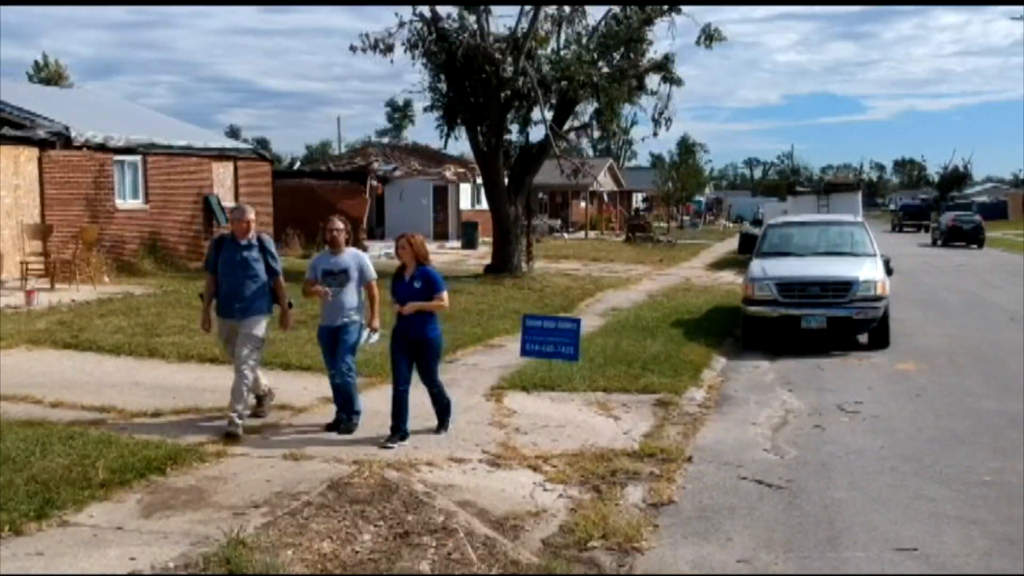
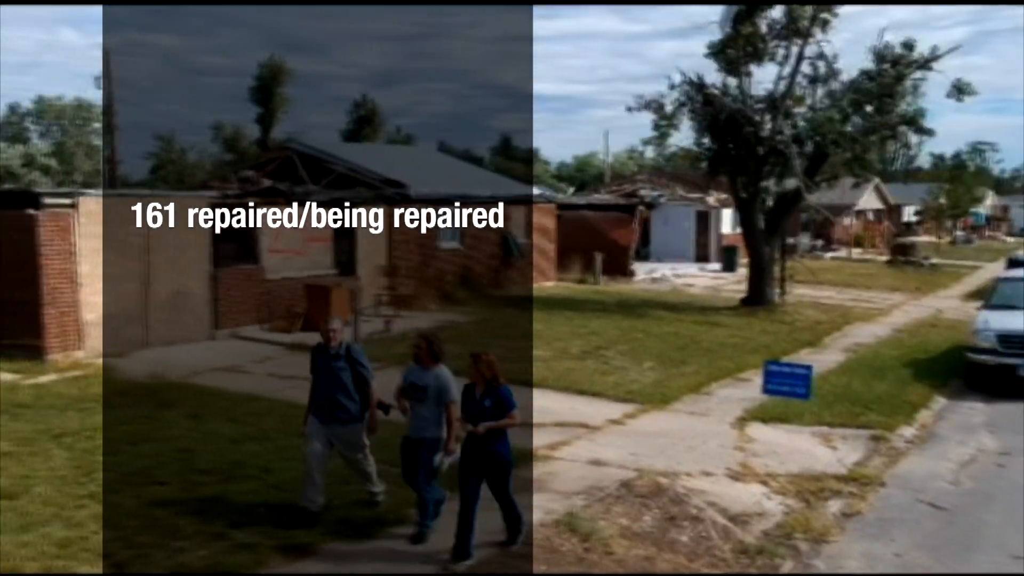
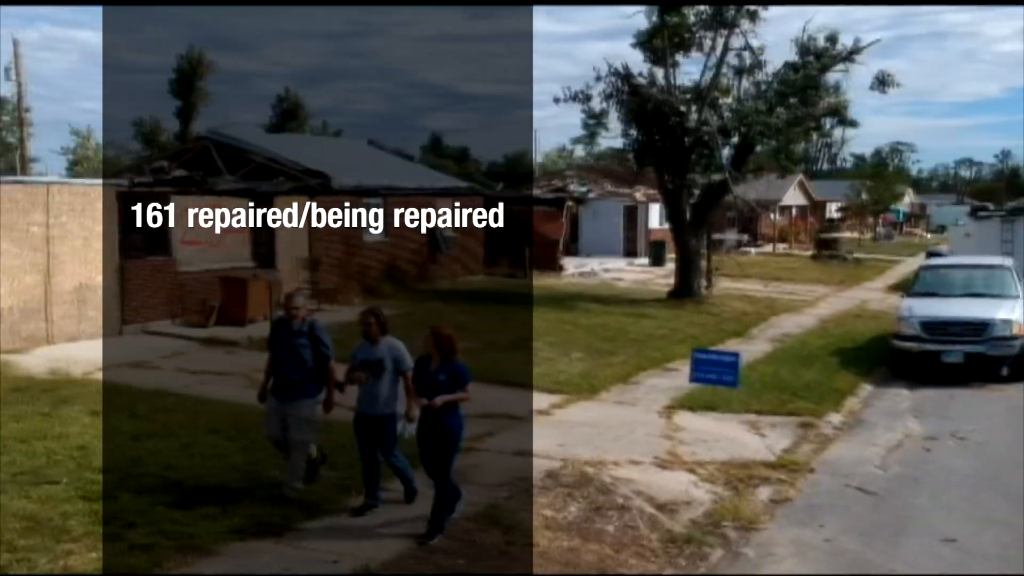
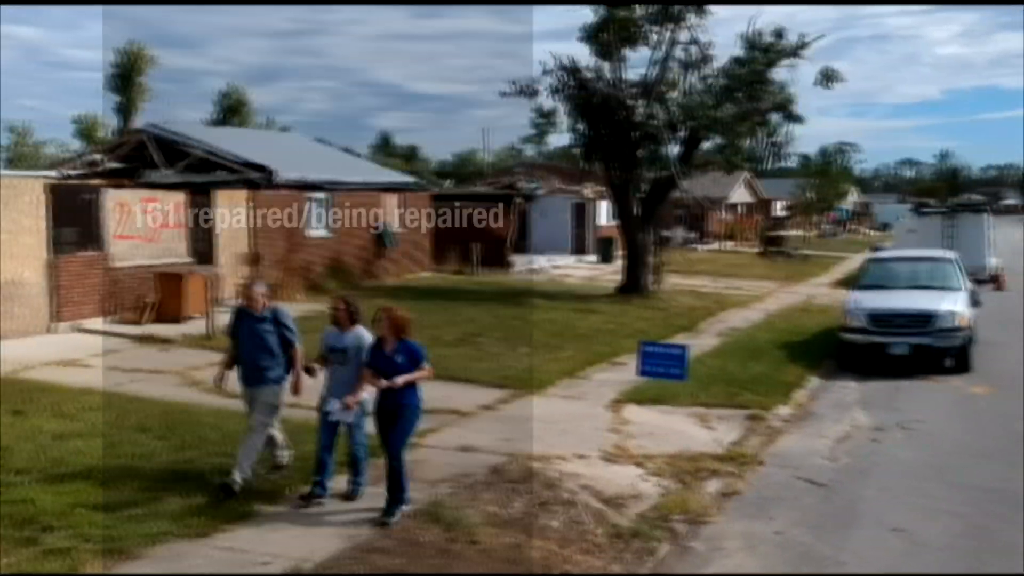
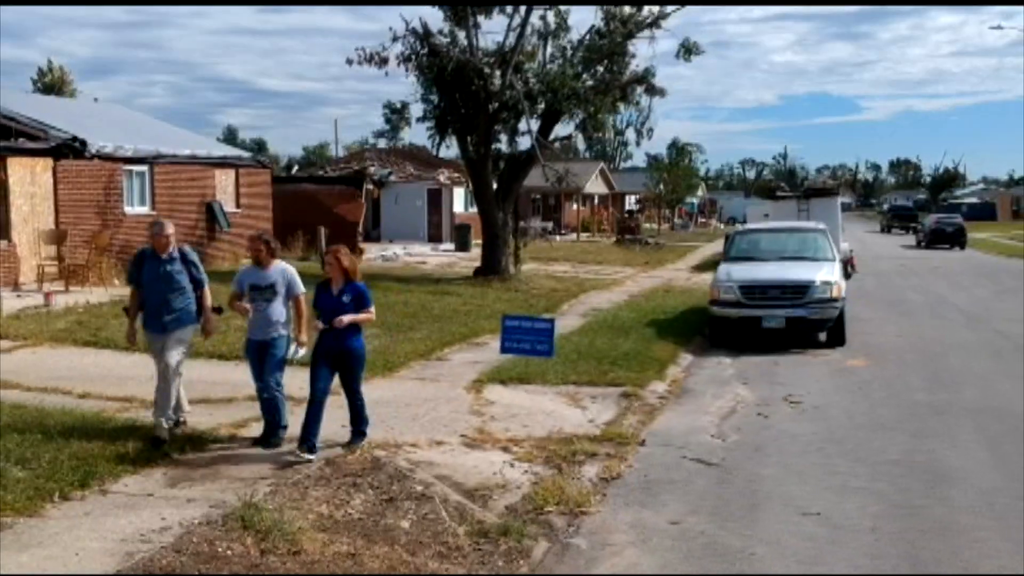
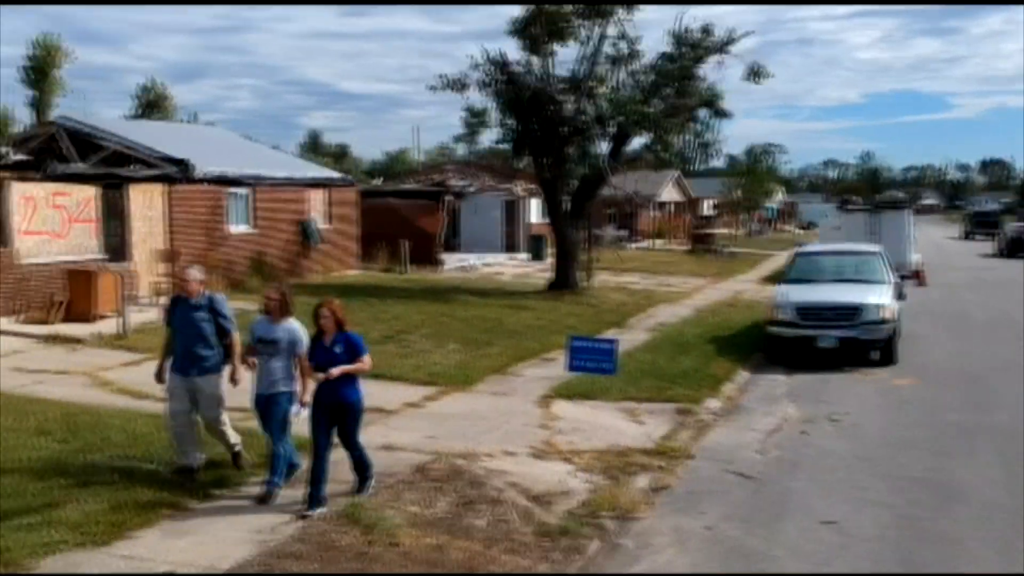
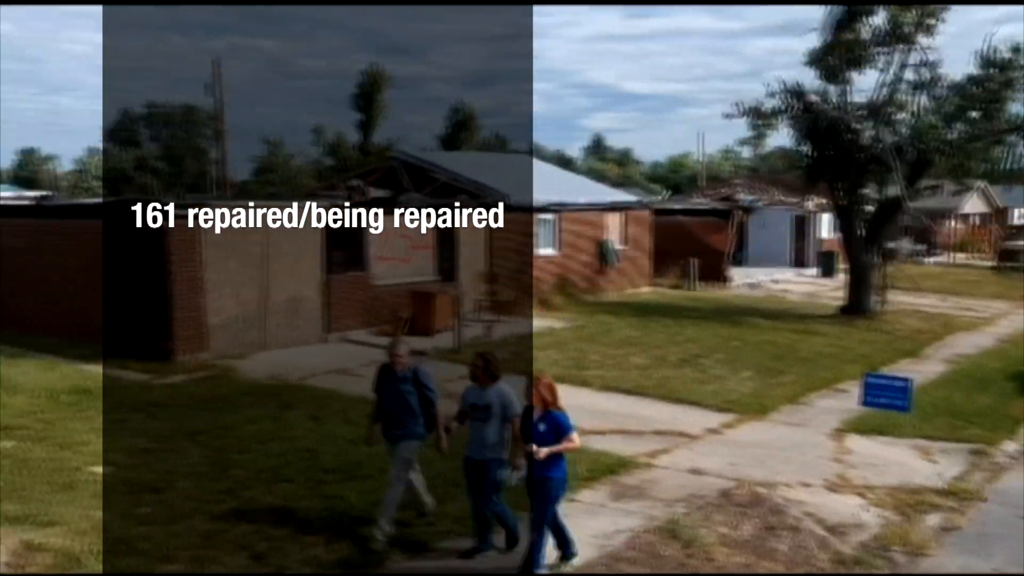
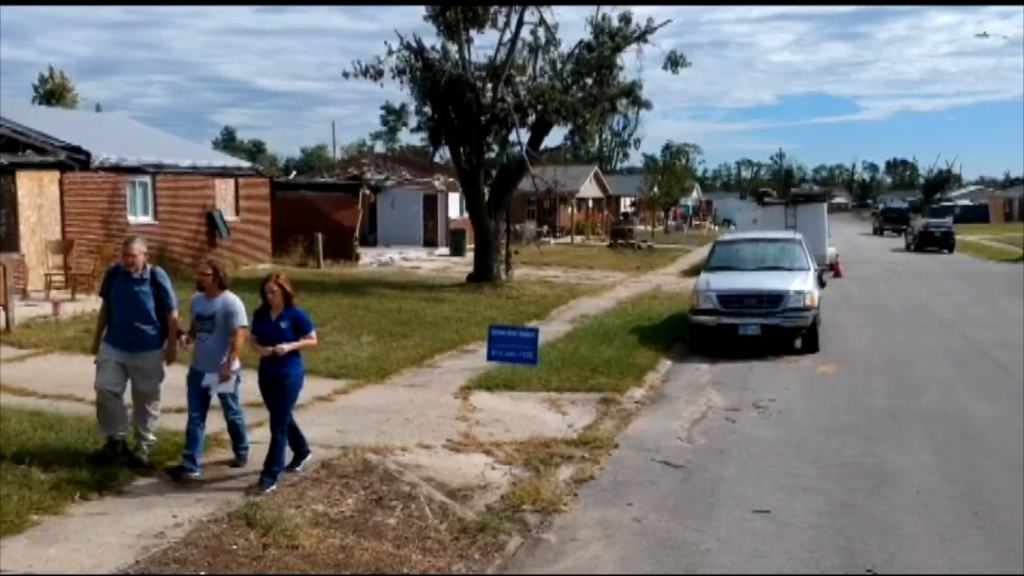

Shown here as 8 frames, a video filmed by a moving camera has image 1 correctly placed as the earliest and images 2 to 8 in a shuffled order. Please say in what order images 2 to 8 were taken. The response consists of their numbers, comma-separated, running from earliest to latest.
5, 8, 6, 4, 3, 2, 7
